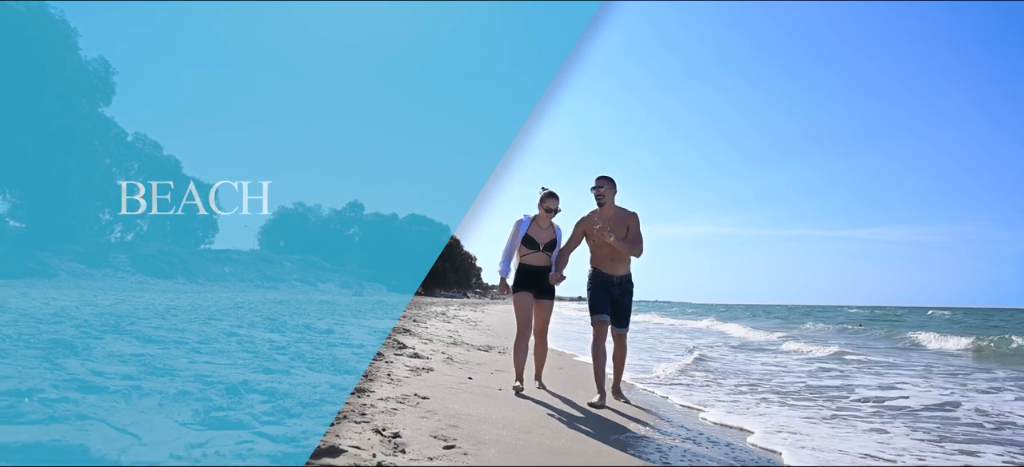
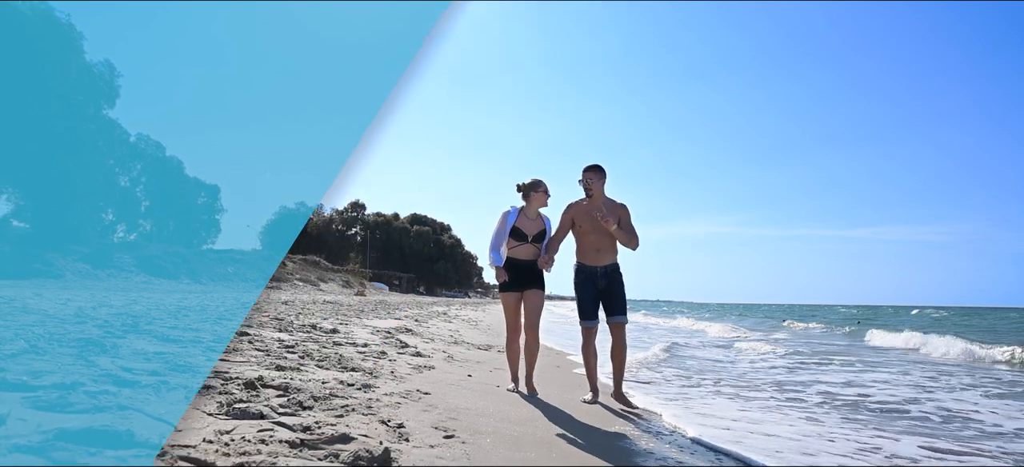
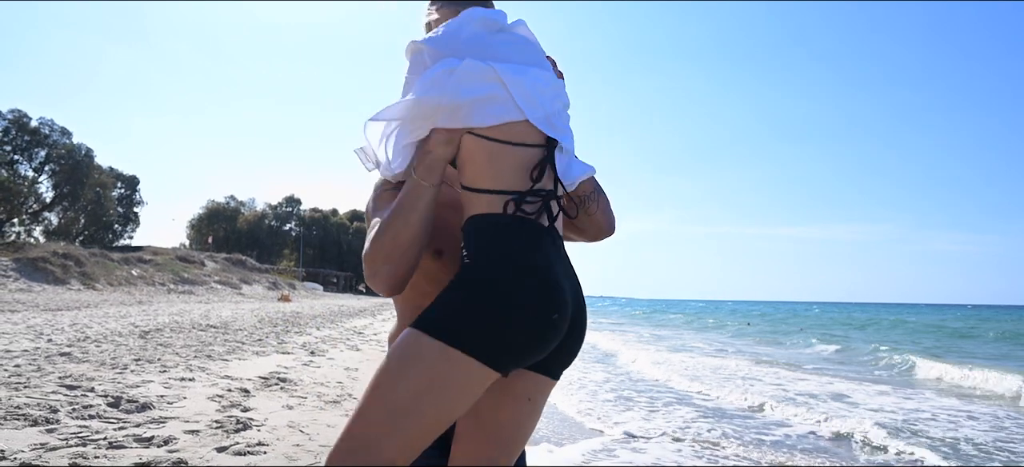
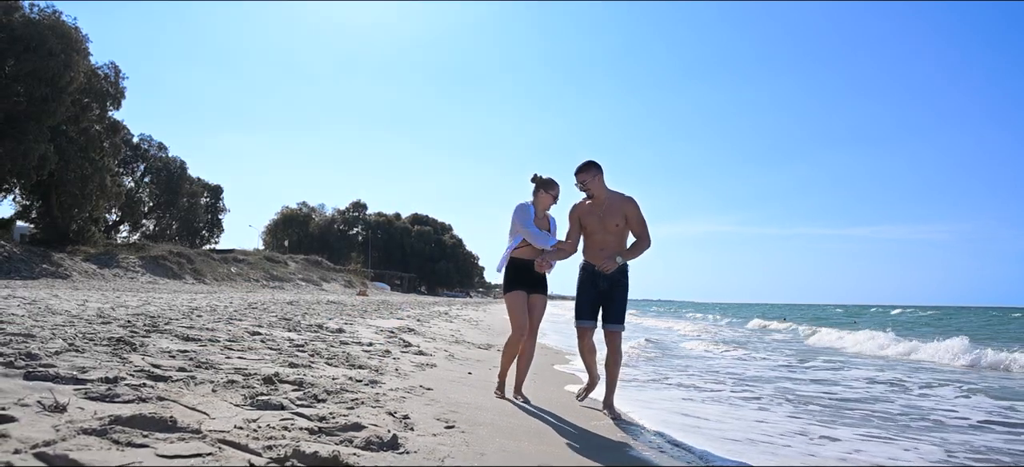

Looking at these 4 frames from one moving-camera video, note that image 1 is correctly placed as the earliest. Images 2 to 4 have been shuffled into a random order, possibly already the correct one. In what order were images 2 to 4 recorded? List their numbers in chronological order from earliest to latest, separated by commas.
2, 4, 3
